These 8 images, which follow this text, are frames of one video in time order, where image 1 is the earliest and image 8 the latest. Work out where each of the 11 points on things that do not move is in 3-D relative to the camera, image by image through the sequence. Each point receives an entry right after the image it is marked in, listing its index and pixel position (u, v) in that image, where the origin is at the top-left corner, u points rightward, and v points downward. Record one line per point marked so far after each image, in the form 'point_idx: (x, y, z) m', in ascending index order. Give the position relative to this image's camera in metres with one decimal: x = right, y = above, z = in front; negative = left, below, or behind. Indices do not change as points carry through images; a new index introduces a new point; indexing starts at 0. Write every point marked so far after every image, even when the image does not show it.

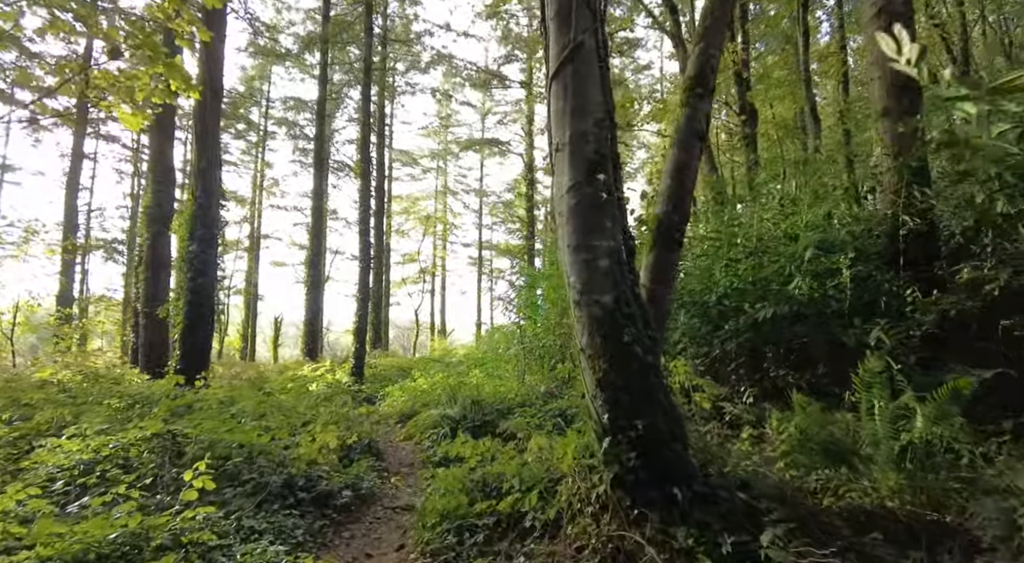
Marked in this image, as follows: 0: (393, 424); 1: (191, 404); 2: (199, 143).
0: (-1.8, -2.1, +9.0) m
1: (-3.8, -1.5, +7.3) m
2: (-5.2, +2.3, +10.1) m
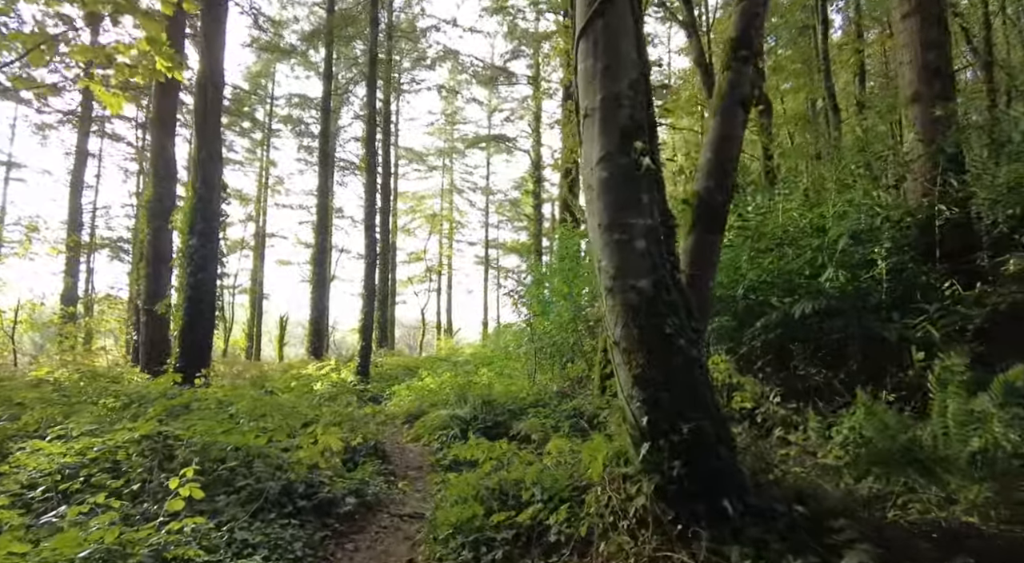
0: (-1.6, -2.0, +8.6) m
1: (-3.7, -1.4, +6.9) m
2: (-5.0, +2.4, +9.8) m
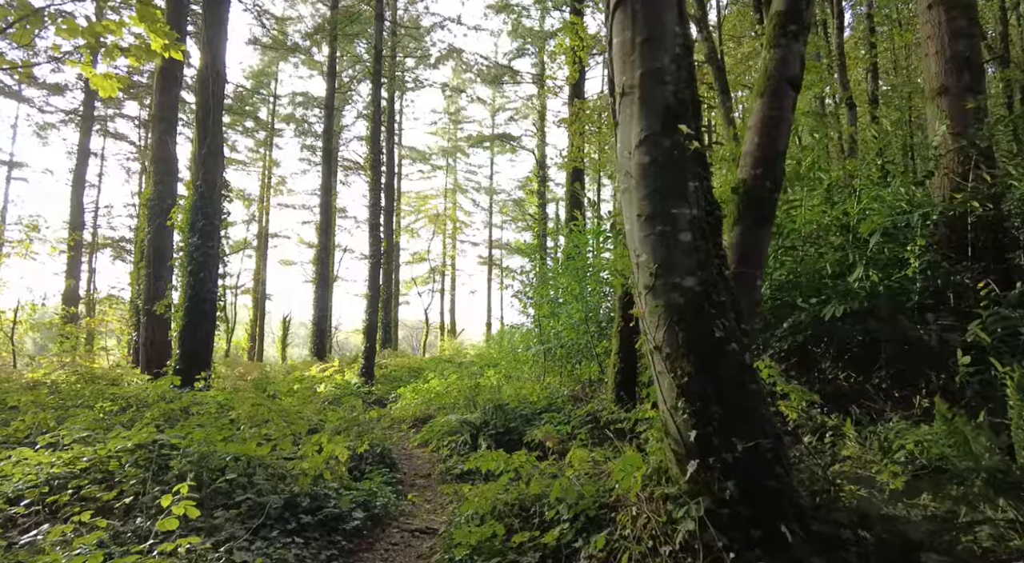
0: (-1.5, -2.0, +8.3) m
1: (-3.5, -1.4, +6.7) m
2: (-4.8, +2.4, +9.5) m
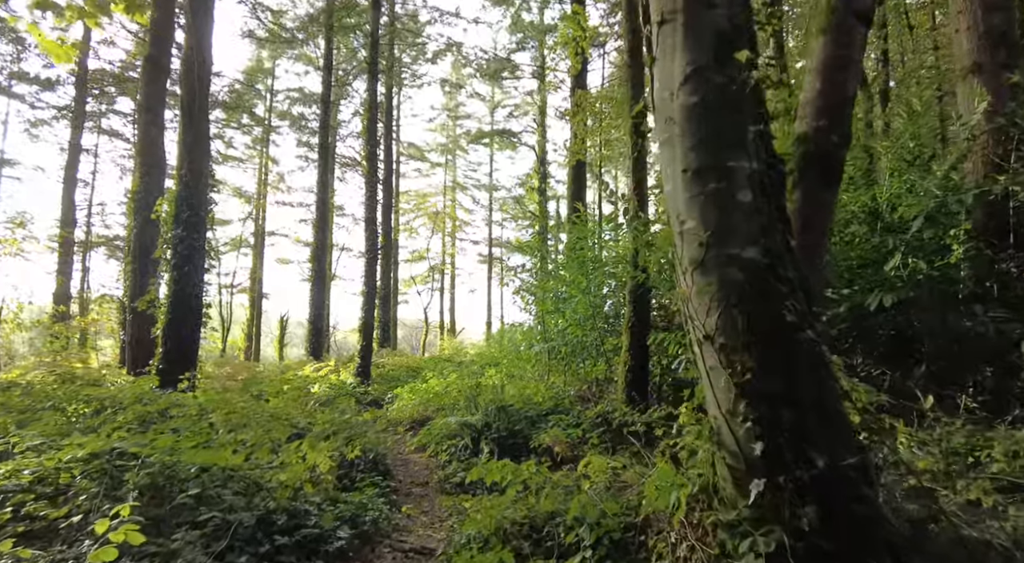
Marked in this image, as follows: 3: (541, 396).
0: (-1.4, -1.9, +7.8) m
1: (-3.5, -1.3, +6.2) m
2: (-4.8, +2.5, +9.0) m
3: (+0.3, -1.4, +7.4) m
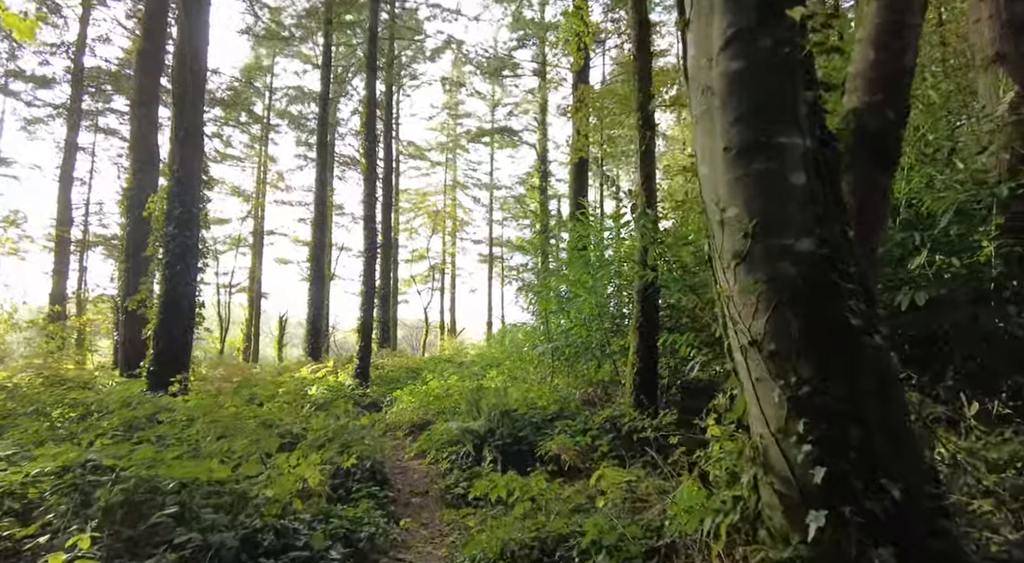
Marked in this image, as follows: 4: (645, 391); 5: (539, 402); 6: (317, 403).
0: (-1.4, -1.9, +7.5) m
1: (-3.4, -1.3, +5.9) m
2: (-4.8, +2.5, +8.8) m
3: (+0.4, -1.4, +7.1) m
4: (+1.5, -1.2, +6.8) m
5: (+0.3, -1.3, +6.7) m
6: (-3.0, -1.9, +9.4) m
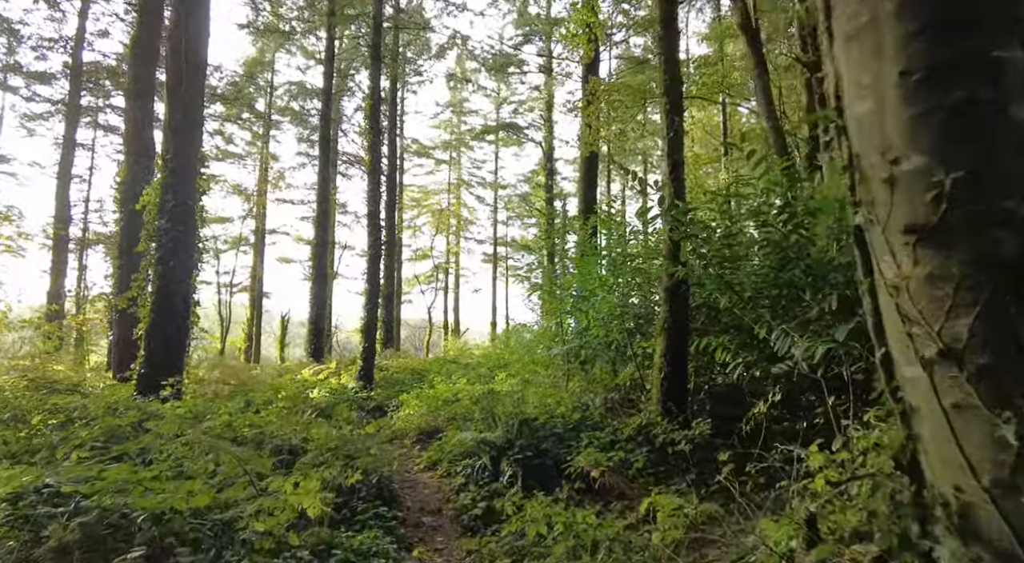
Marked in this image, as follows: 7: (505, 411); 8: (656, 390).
0: (-1.2, -1.9, +7.0) m
1: (-3.3, -1.3, +5.4) m
2: (-4.6, +2.5, +8.3) m
3: (+0.6, -1.3, +6.6) m
4: (+1.7, -1.2, +6.3) m
5: (+0.5, -1.3, +6.2) m
6: (-2.8, -1.8, +8.9) m
7: (-0.1, -1.3, +6.1) m
8: (+1.5, -1.2, +6.5) m
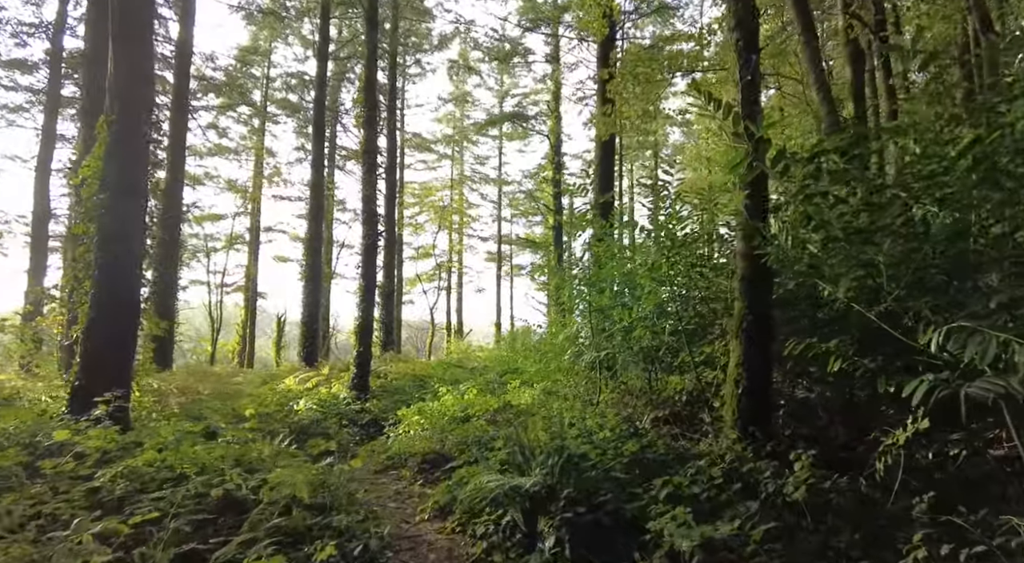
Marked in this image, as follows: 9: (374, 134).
0: (-1.0, -1.8, +5.5) m
1: (-3.0, -1.2, +3.9) m
2: (-4.3, +2.6, +6.8) m
3: (+0.8, -1.2, +5.1) m
4: (+1.9, -1.1, +4.8) m
5: (+0.7, -1.2, +4.7) m
6: (-2.5, -1.7, +7.4) m
7: (+0.1, -1.2, +4.6) m
8: (+1.8, -1.0, +4.9) m
9: (-3.4, +3.7, +15.1) m
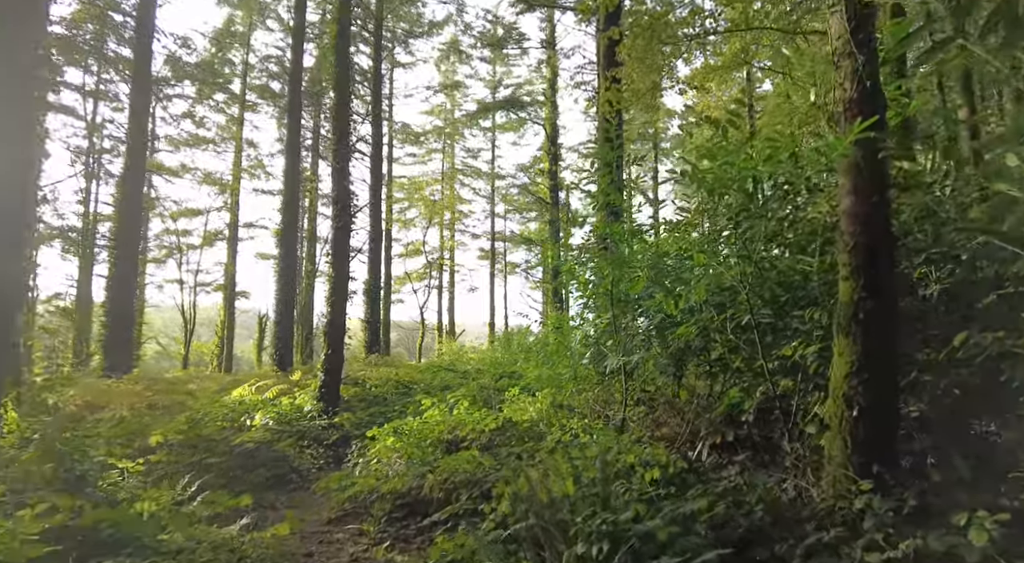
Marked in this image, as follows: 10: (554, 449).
0: (-0.9, -1.6, +3.9) m
1: (-3.0, -1.0, +2.2) m
2: (-4.3, +2.7, +5.1) m
3: (+0.9, -1.1, +3.5) m
4: (+1.9, -0.9, +3.2) m
5: (+0.8, -1.0, +3.1) m
6: (-2.5, -1.6, +5.8) m
7: (+0.2, -1.0, +2.9) m
8: (+1.8, -0.9, +3.4) m
9: (-3.5, +3.8, +13.5) m
10: (+0.3, -1.2, +4.4) m
